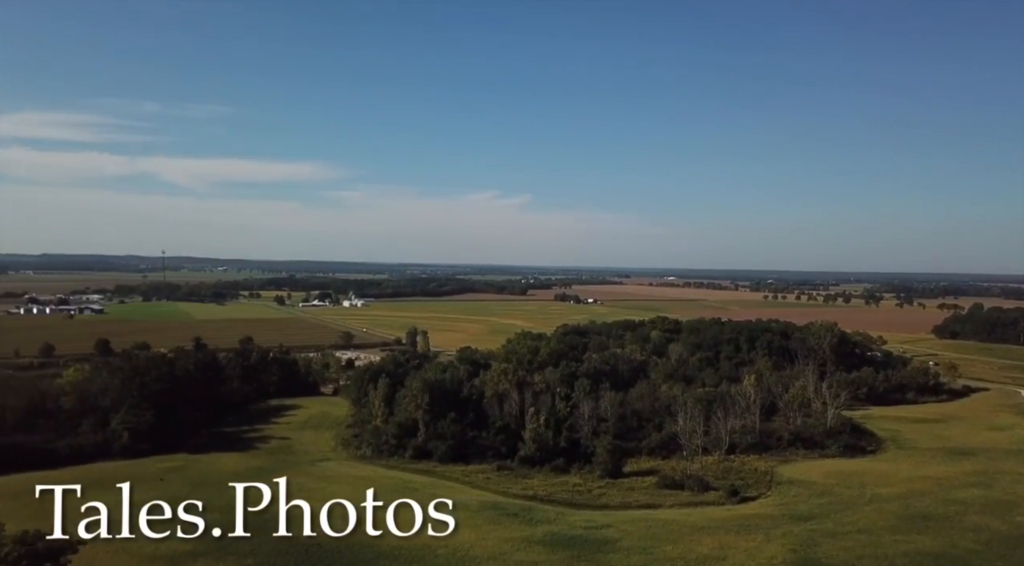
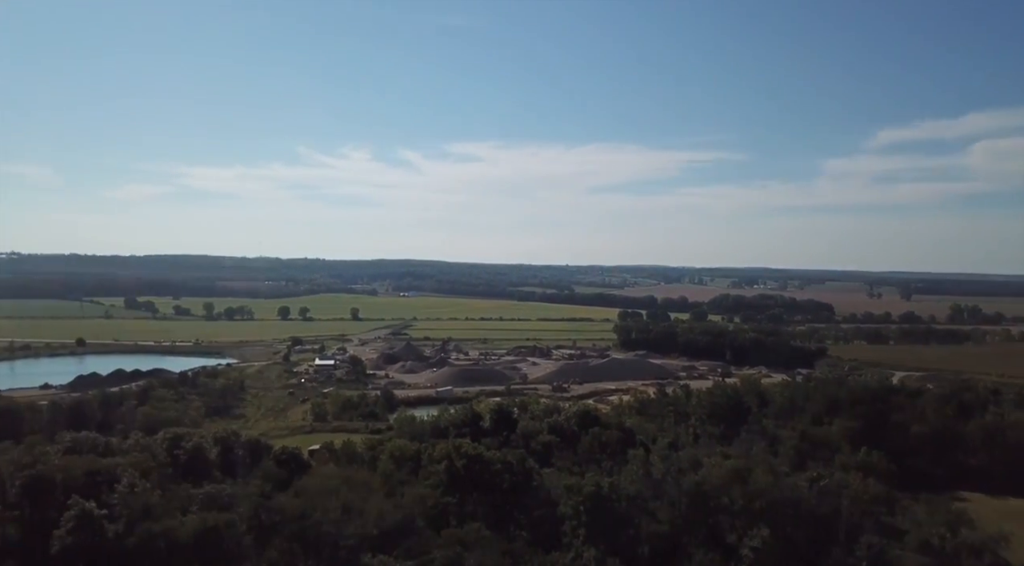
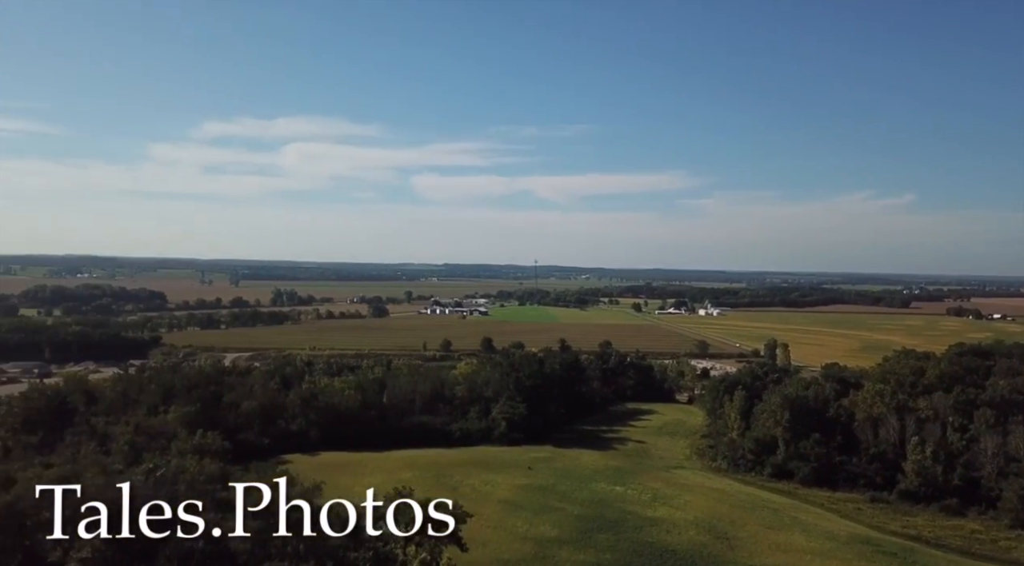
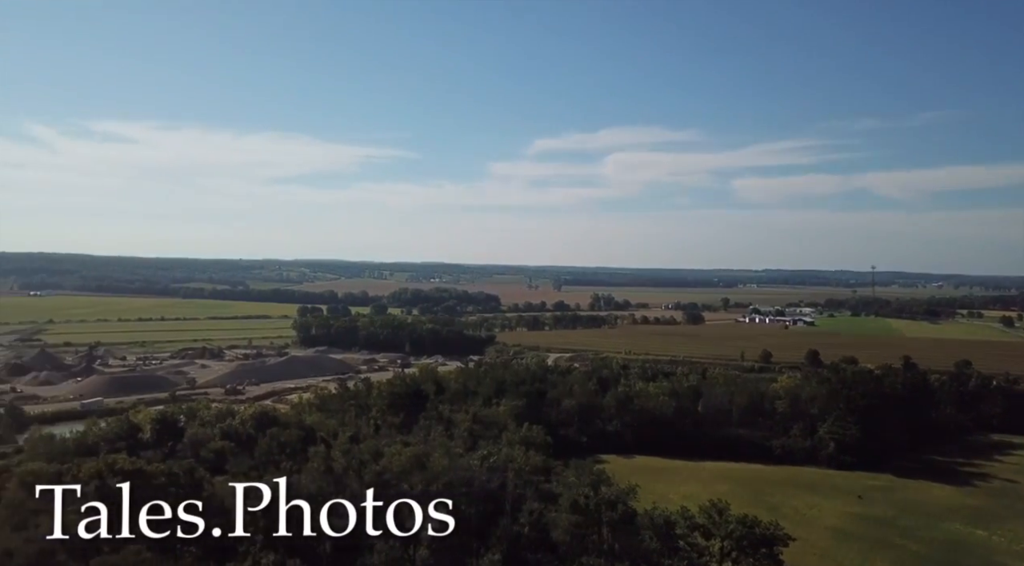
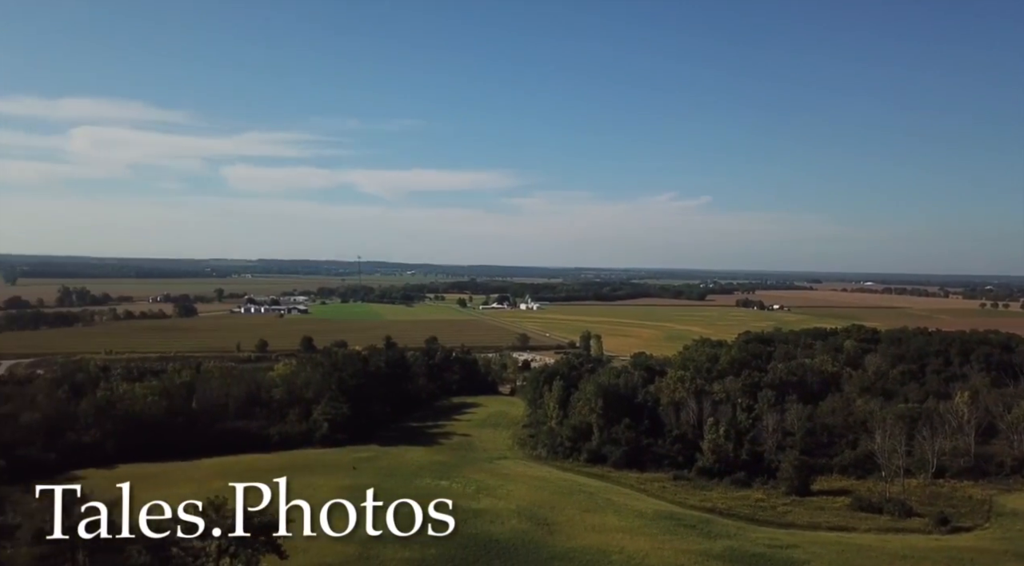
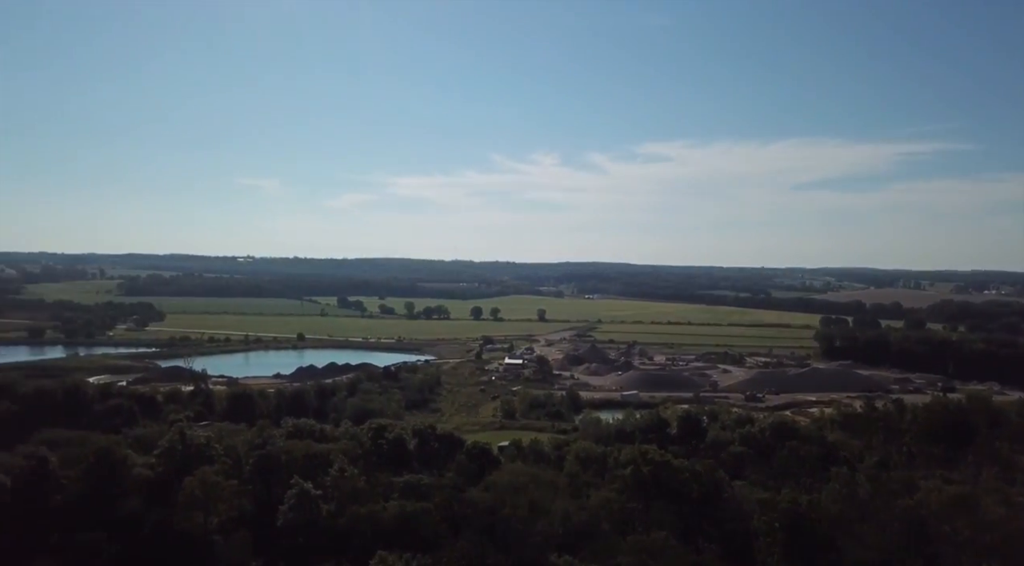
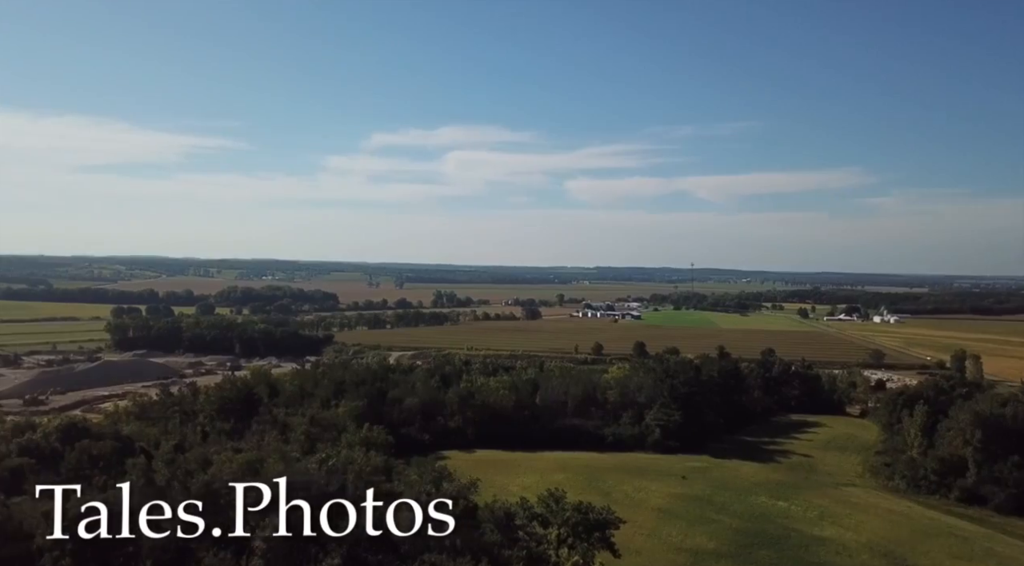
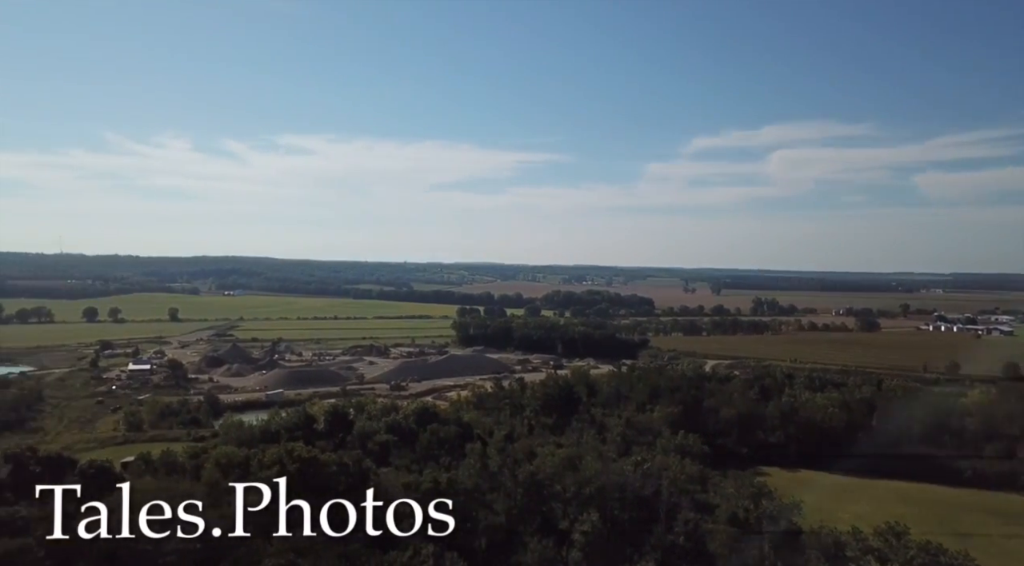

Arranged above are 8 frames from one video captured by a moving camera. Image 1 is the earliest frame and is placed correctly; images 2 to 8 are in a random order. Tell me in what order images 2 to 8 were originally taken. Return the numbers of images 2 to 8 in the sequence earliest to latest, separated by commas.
5, 3, 7, 4, 8, 2, 6
